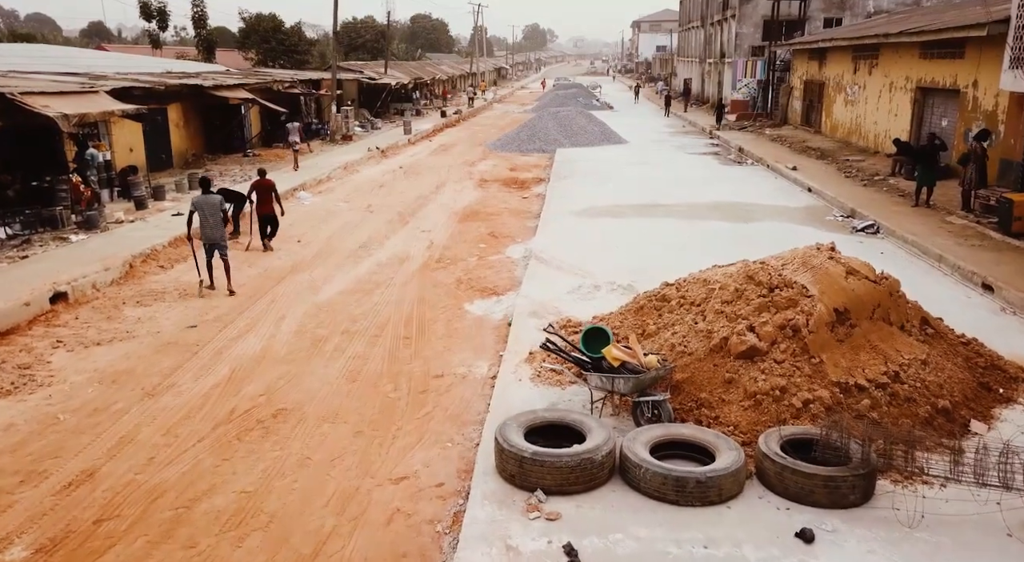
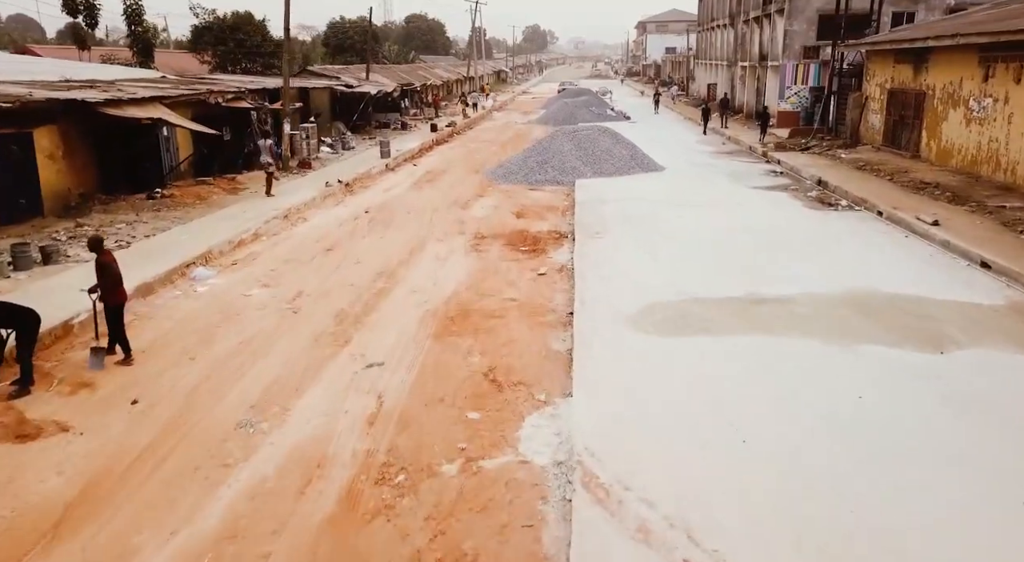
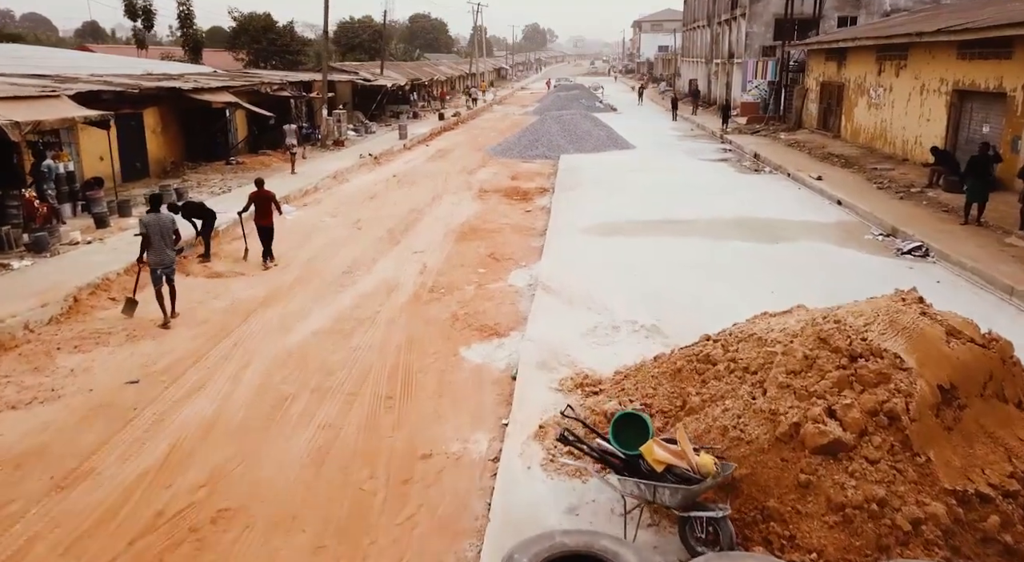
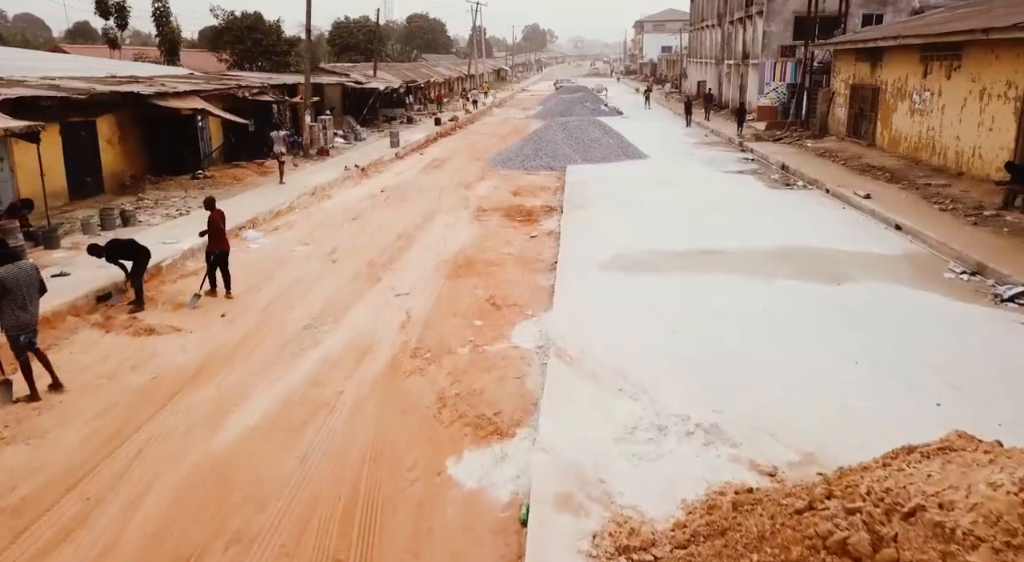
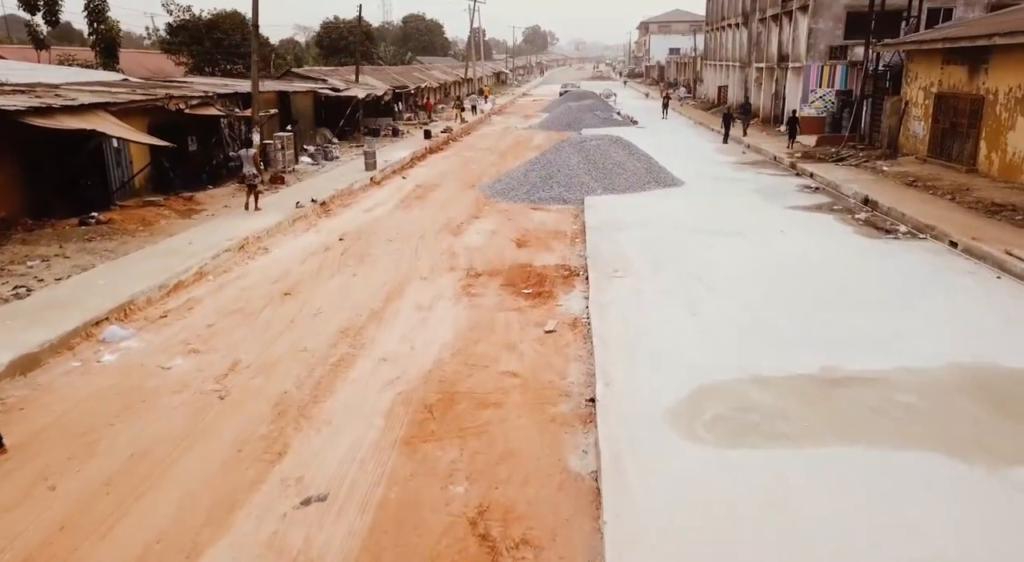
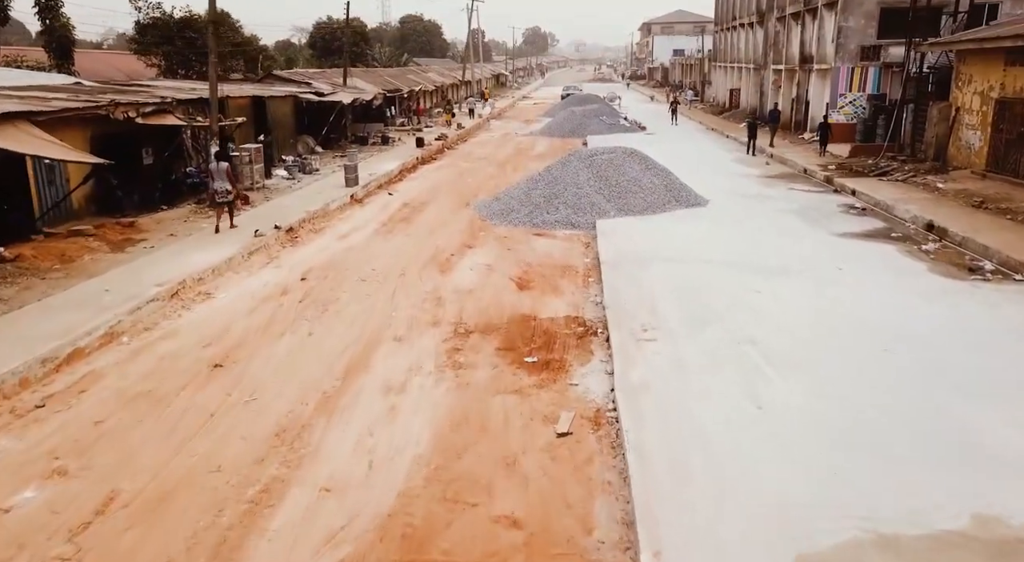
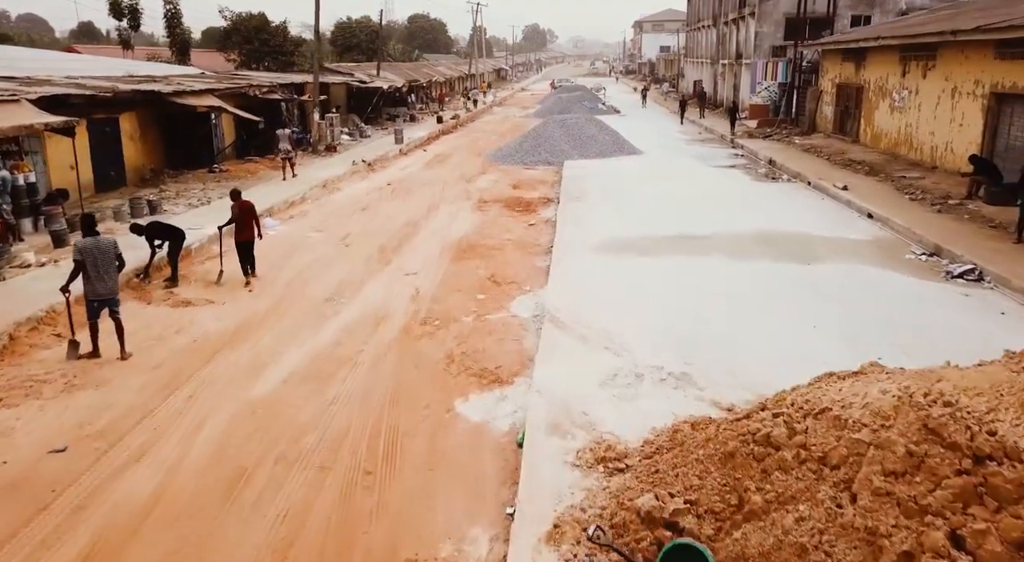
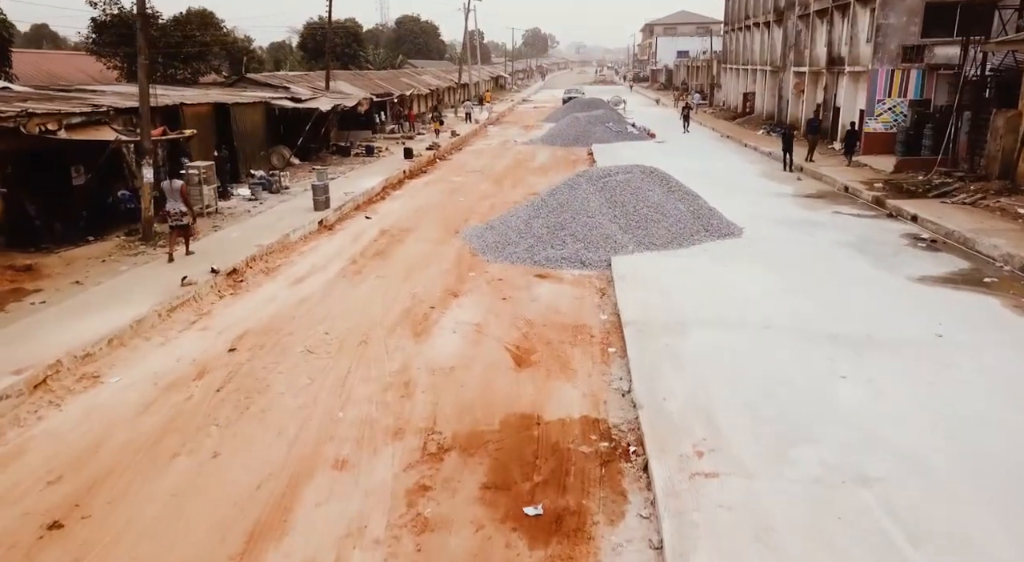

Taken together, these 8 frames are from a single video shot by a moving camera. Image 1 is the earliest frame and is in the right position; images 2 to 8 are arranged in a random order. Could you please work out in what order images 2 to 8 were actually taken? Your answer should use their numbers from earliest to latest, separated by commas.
3, 7, 4, 2, 5, 6, 8
